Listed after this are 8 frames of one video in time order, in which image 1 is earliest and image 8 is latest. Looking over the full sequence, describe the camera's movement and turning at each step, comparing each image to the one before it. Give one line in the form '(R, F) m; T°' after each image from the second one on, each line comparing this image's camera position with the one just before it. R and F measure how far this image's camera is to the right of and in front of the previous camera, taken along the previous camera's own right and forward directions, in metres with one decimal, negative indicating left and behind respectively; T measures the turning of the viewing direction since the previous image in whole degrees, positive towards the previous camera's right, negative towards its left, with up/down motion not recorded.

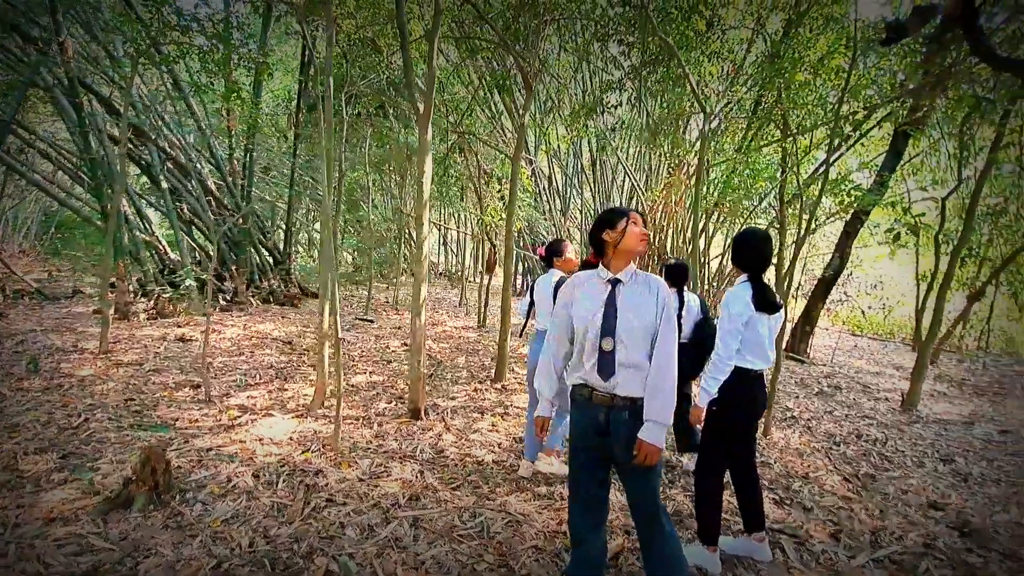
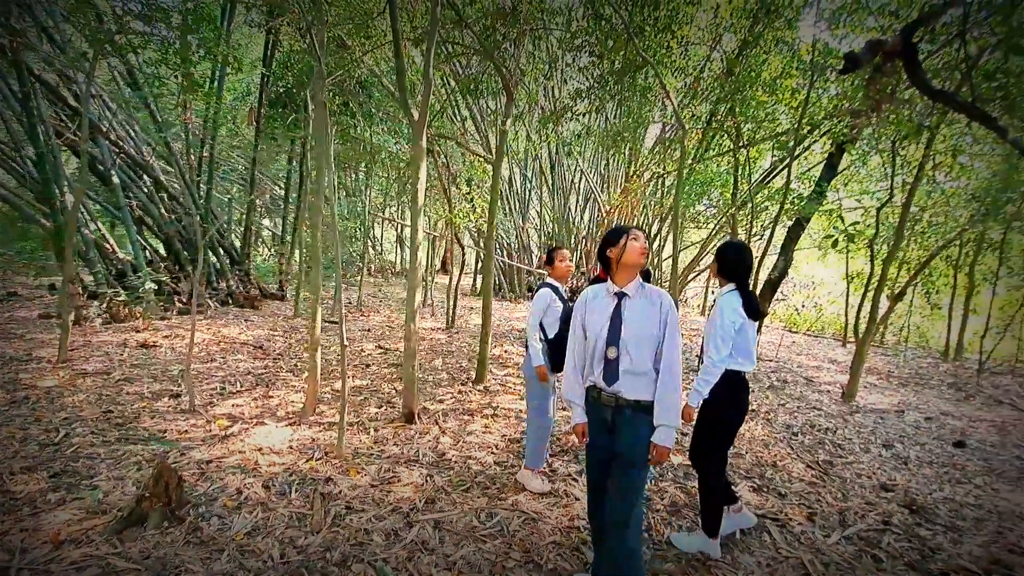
(-0.3, -0.1) m; +6°
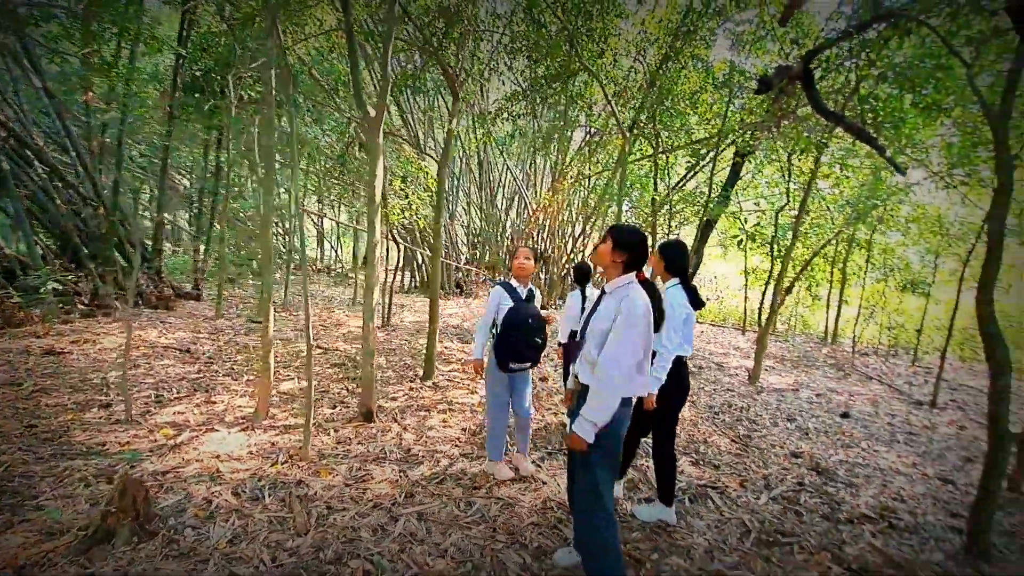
(-0.2, -0.1) m; +10°
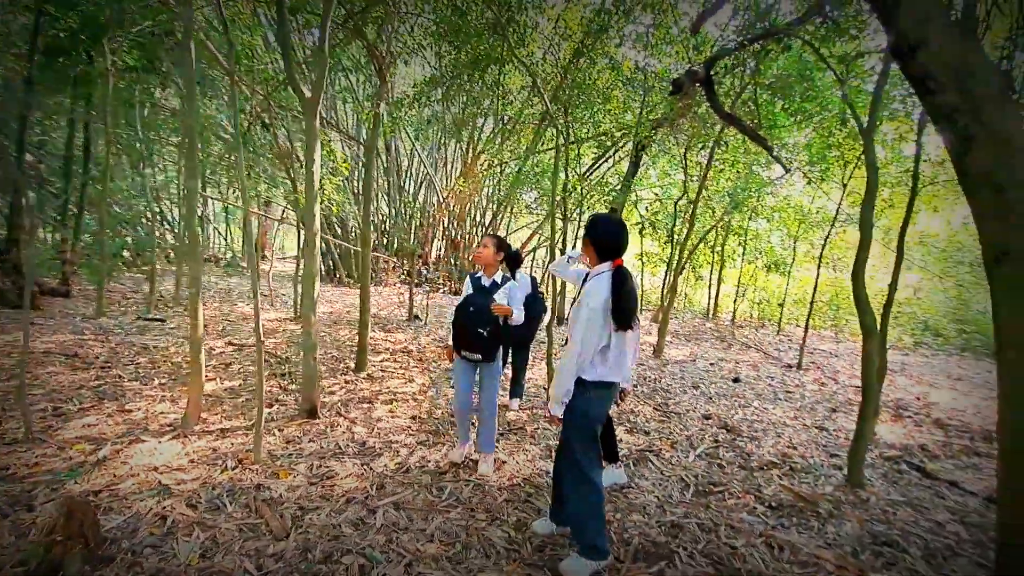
(-0.3, 0.0) m; +12°
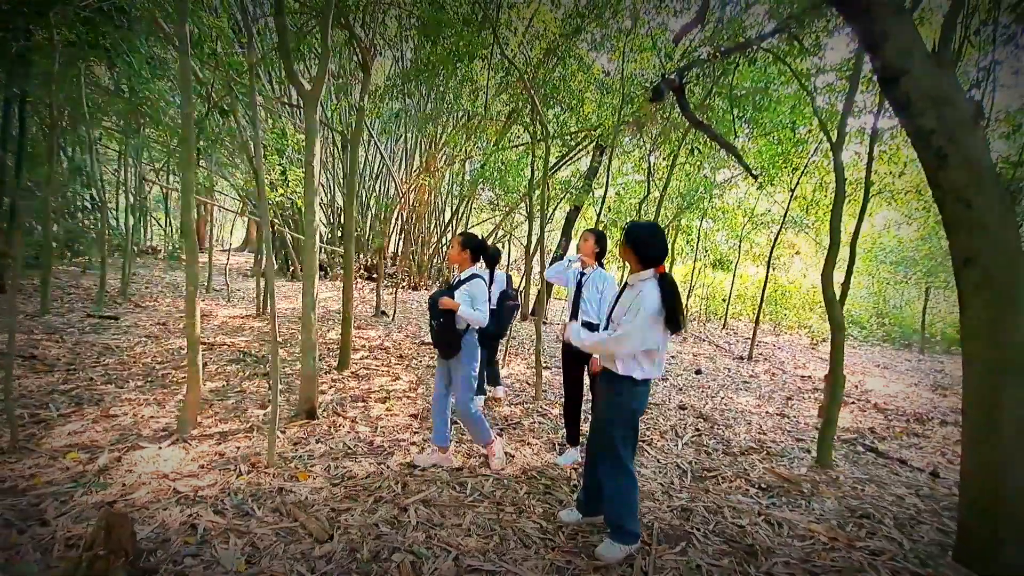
(-0.3, 0.0) m; +7°
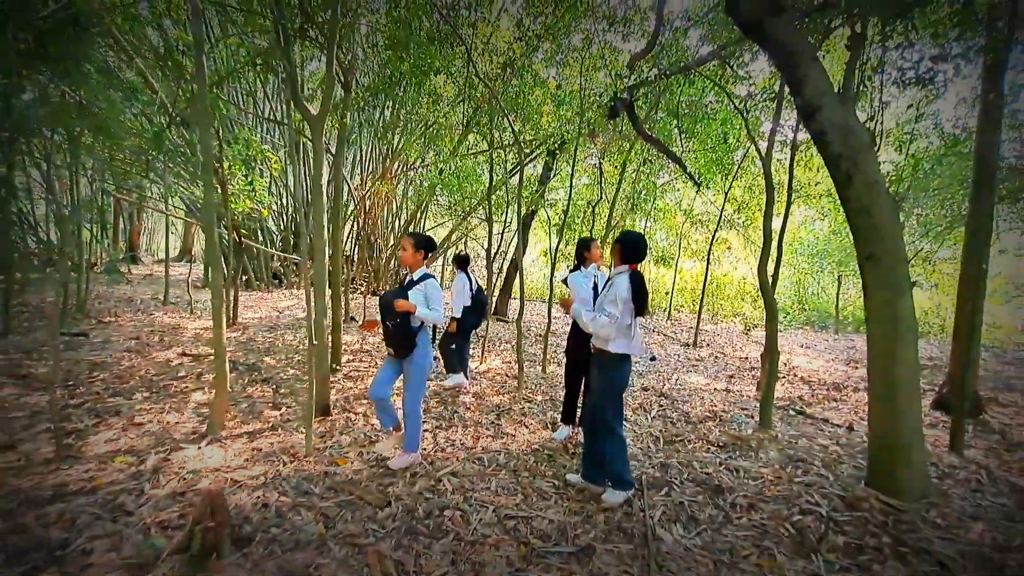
(-0.3, -0.3) m; +7°
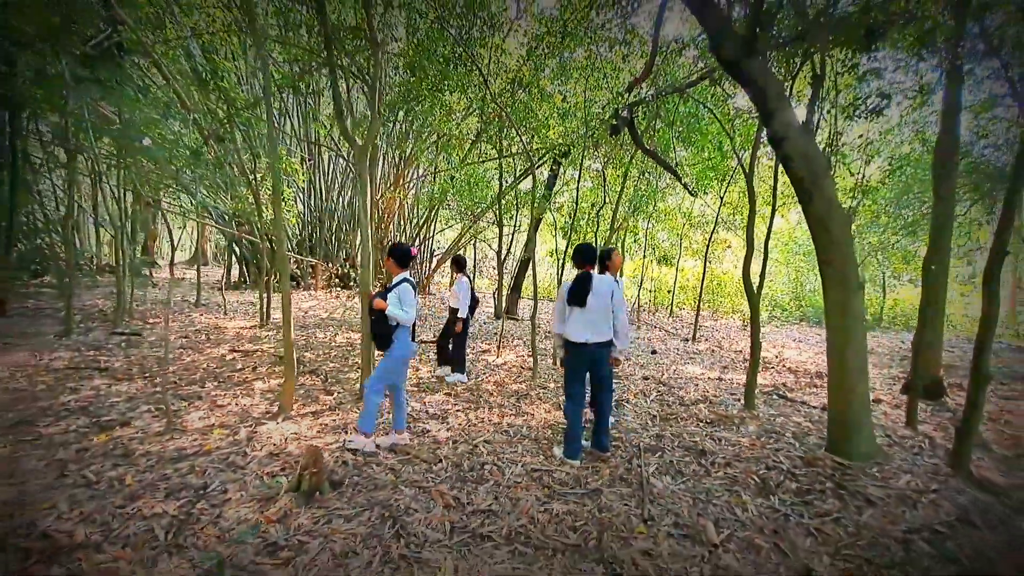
(-0.1, -0.5) m; 0°
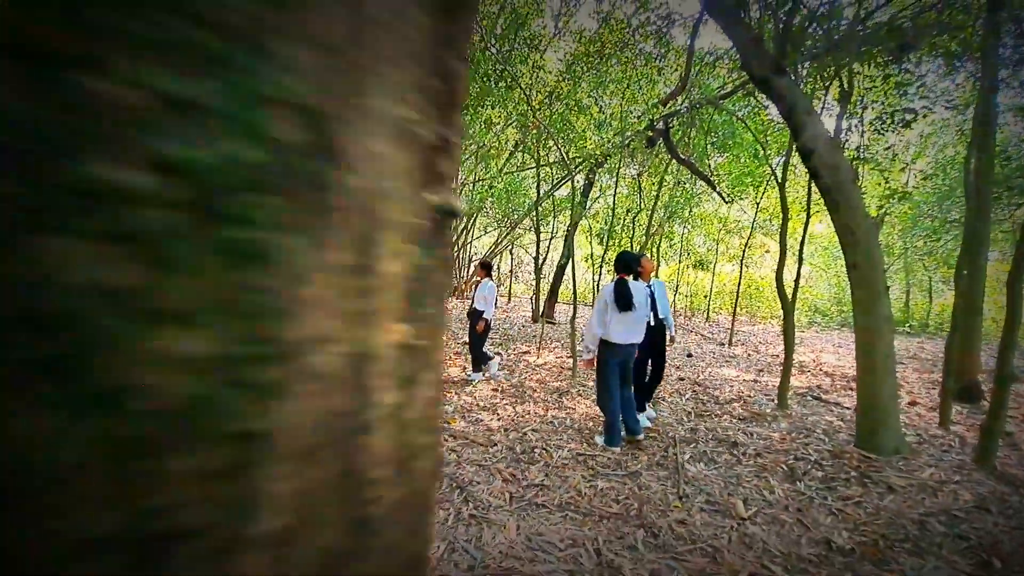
(-0.1, -0.3) m; -4°
